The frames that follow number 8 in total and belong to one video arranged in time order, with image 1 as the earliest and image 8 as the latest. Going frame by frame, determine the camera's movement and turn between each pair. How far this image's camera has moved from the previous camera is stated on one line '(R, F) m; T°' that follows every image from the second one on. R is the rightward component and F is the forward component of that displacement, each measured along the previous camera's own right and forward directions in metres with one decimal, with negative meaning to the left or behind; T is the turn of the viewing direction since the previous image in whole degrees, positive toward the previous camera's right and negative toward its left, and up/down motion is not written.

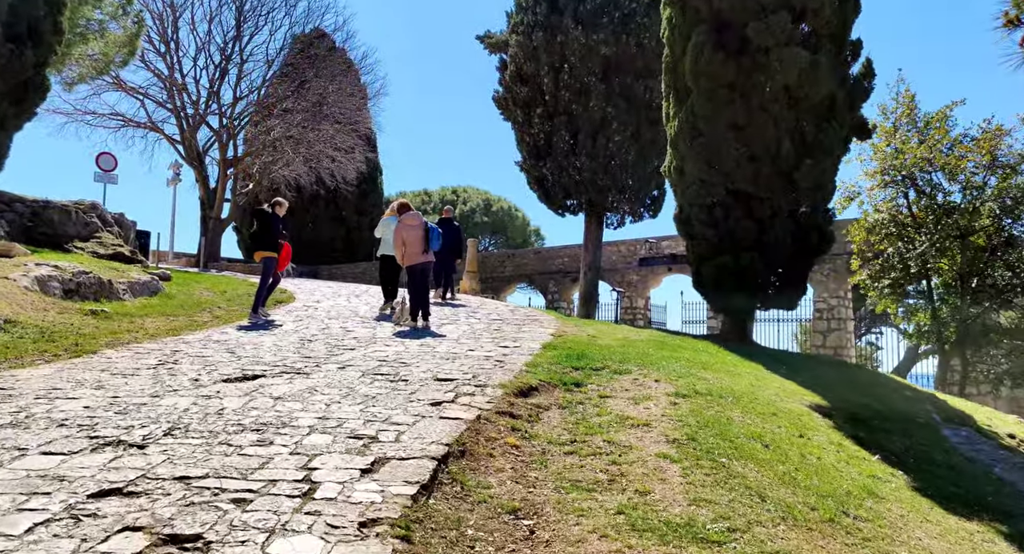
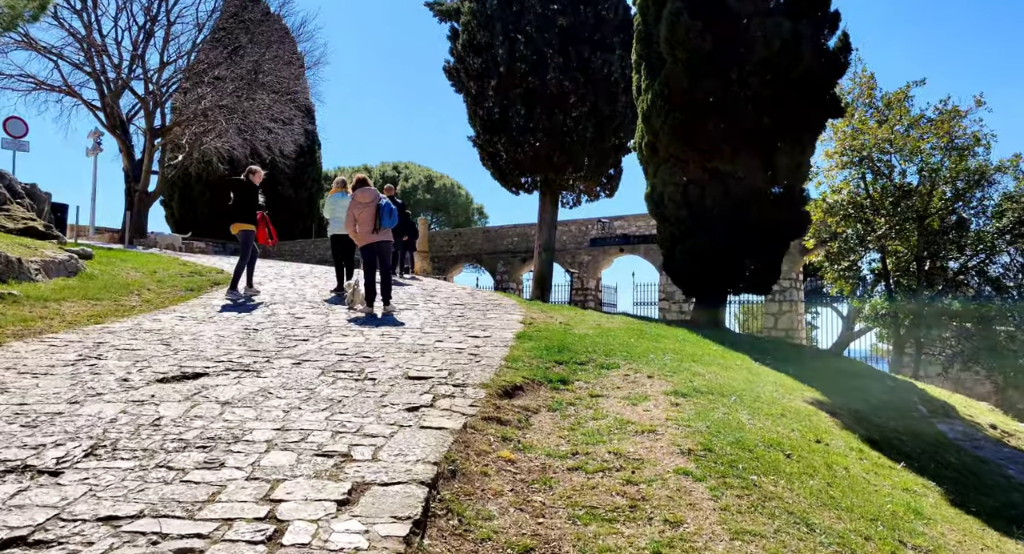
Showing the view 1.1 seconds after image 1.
(-0.4, +0.7) m; +5°
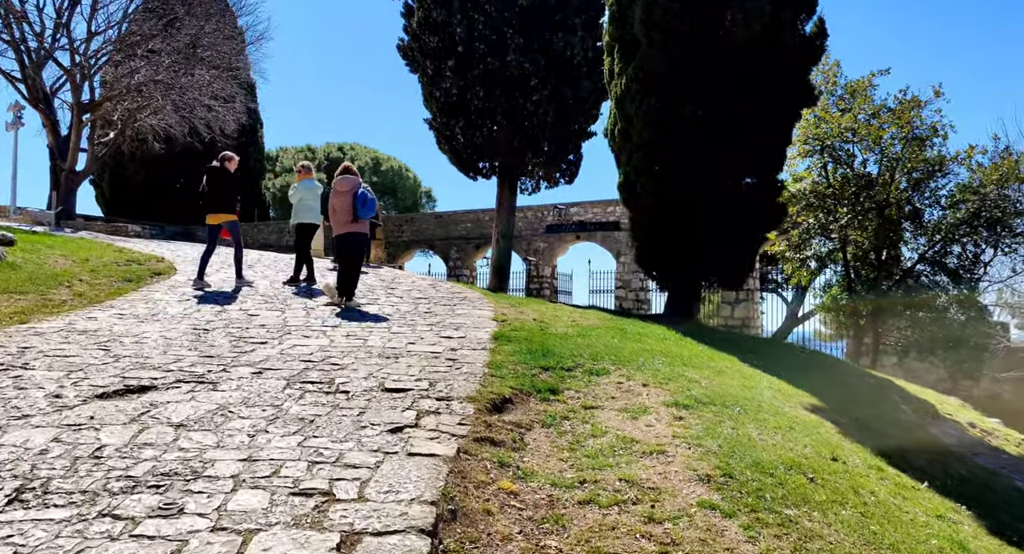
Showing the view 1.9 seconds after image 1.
(-0.3, +0.5) m; +5°
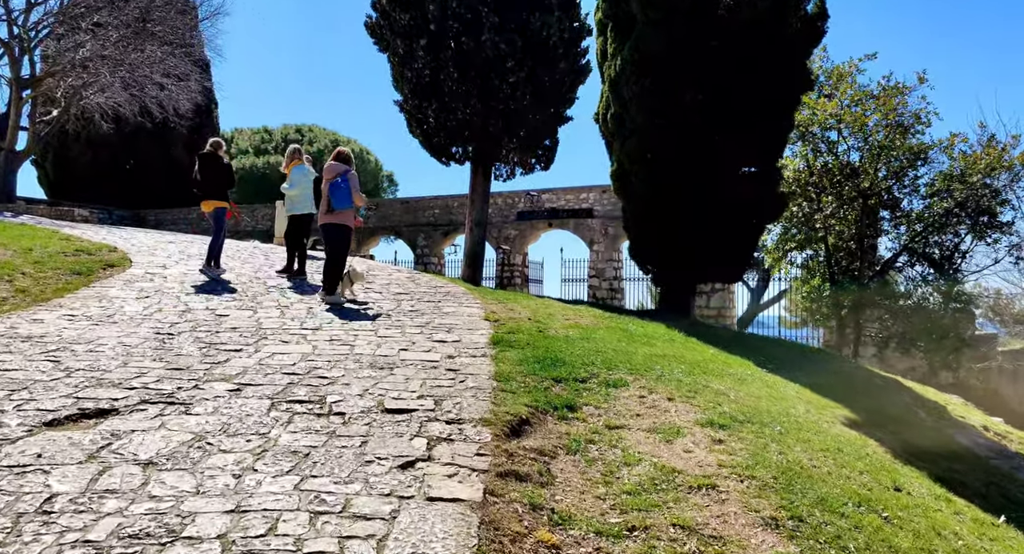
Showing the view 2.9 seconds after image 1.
(-0.4, +0.6) m; +3°
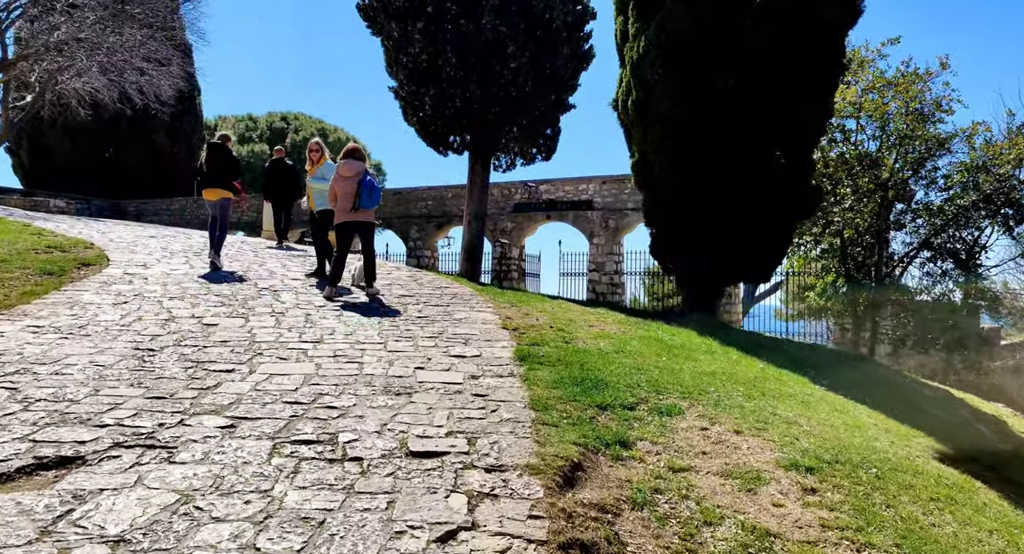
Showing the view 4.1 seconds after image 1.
(-0.4, +0.8) m; +1°
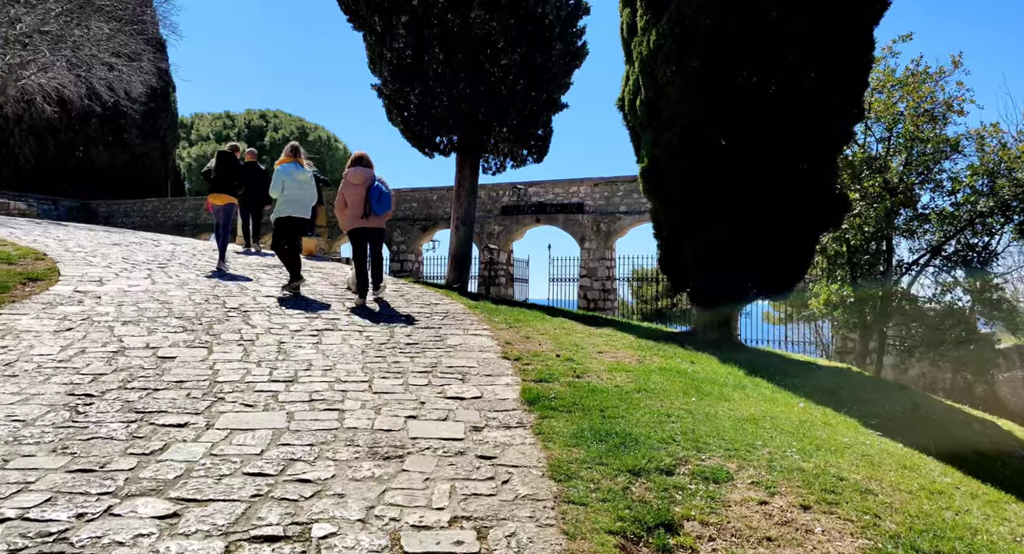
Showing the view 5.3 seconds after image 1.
(-0.2, +0.9) m; +1°
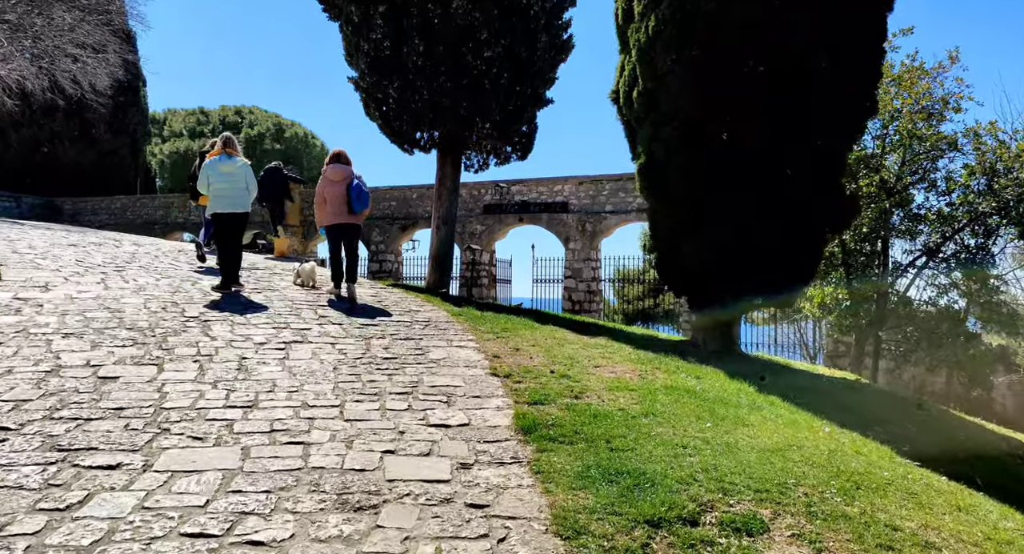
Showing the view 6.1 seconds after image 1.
(-0.1, +0.7) m; +2°
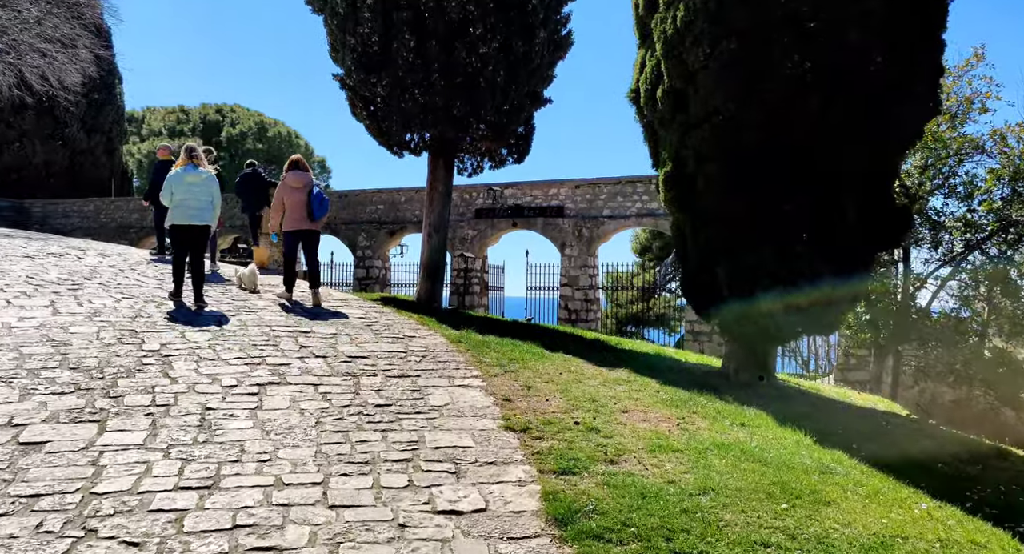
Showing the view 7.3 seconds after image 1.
(-0.2, +1.0) m; +1°
